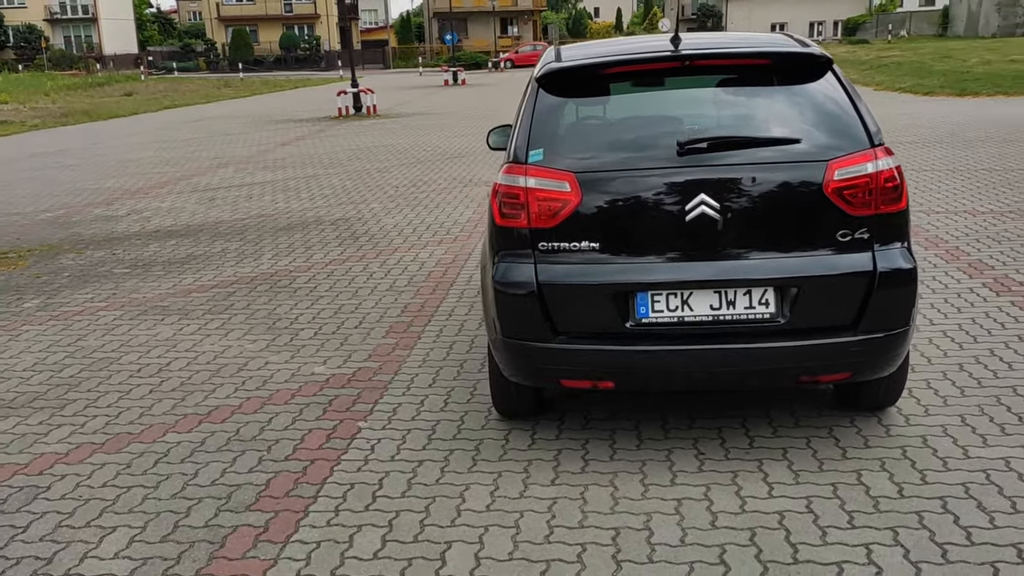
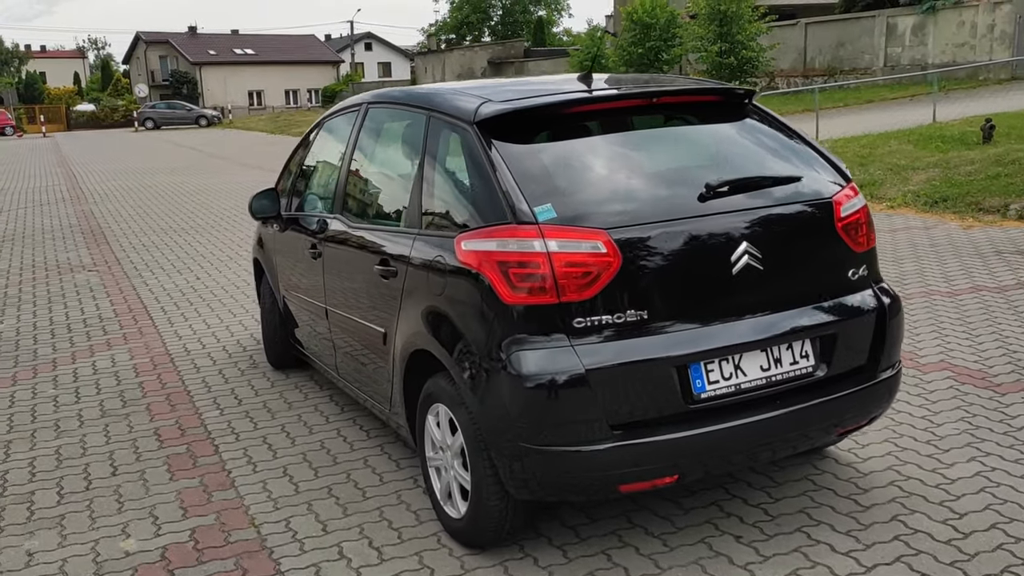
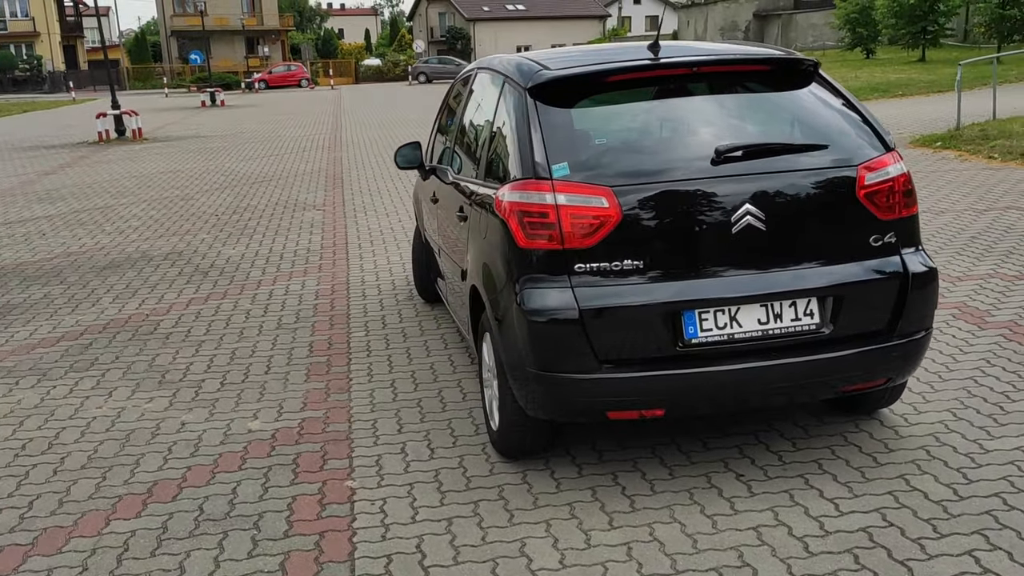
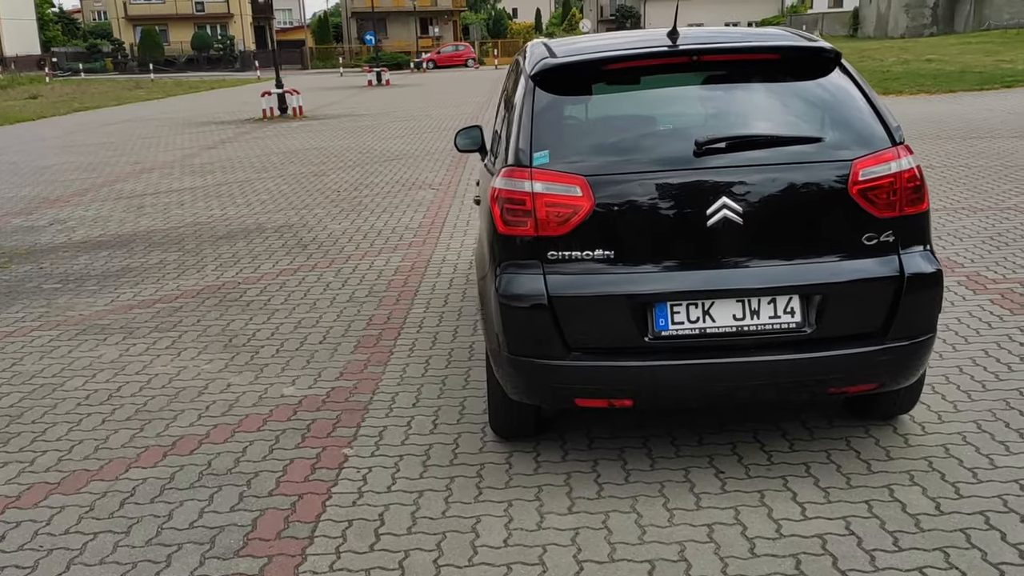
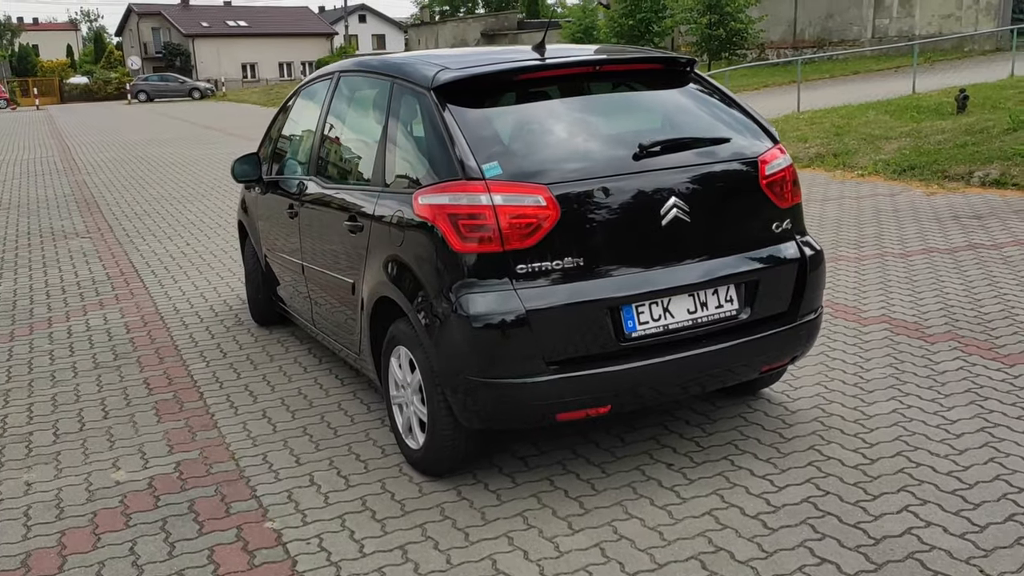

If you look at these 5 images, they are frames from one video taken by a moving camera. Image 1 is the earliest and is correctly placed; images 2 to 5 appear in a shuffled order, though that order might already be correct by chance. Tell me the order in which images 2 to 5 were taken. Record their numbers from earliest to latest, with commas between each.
4, 3, 5, 2
